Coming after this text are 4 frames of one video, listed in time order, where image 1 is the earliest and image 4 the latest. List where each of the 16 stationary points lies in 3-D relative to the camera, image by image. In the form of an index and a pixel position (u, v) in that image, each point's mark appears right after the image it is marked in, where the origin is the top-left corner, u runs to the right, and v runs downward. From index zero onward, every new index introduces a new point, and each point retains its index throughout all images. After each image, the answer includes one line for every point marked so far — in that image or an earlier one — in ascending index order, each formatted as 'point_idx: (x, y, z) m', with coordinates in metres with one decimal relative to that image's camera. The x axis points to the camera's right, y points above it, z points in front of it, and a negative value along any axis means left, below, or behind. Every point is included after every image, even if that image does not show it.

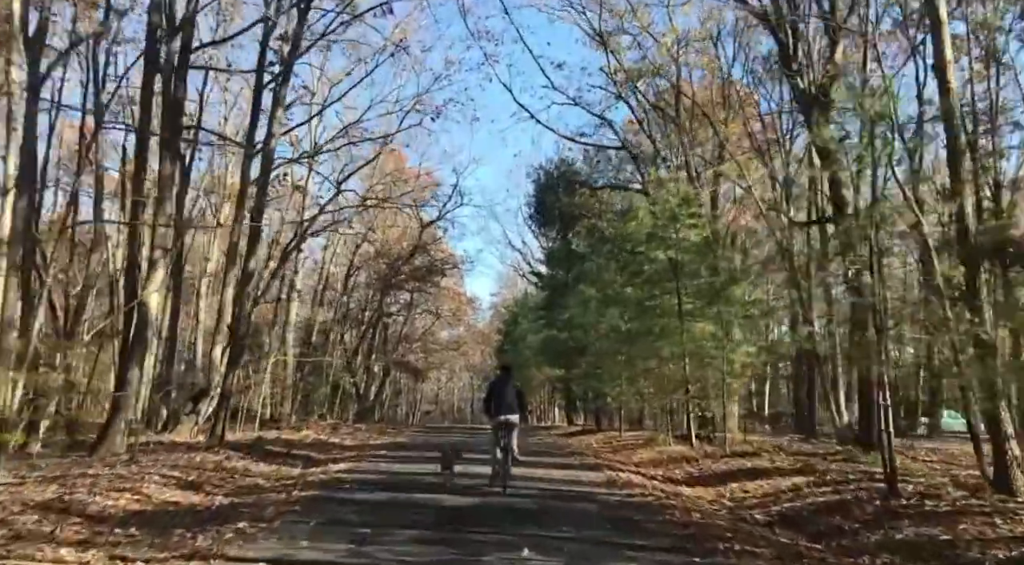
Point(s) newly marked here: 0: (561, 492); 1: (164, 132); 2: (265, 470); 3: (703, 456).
0: (+0.7, -2.8, +11.2) m
1: (-7.1, +3.1, +17.0) m
2: (-4.4, -3.4, +14.8) m
3: (+3.8, -3.5, +16.5) m
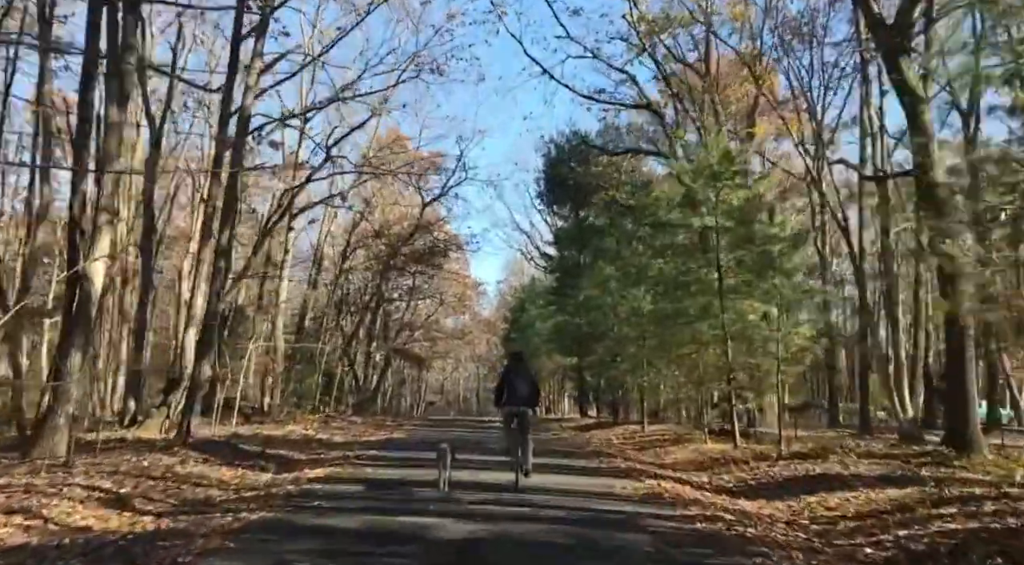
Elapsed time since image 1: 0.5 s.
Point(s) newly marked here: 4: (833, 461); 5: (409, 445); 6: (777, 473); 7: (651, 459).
0: (+0.9, -2.4, +8.5) m
1: (-6.9, +3.6, +14.3) m
2: (-4.2, -2.9, +12.2) m
3: (+4.0, -2.9, +13.9) m
4: (+4.9, -2.7, +12.7) m
5: (-2.2, -3.5, +17.9) m
6: (+3.9, -2.8, +12.3) m
7: (+2.6, -3.3, +15.6) m
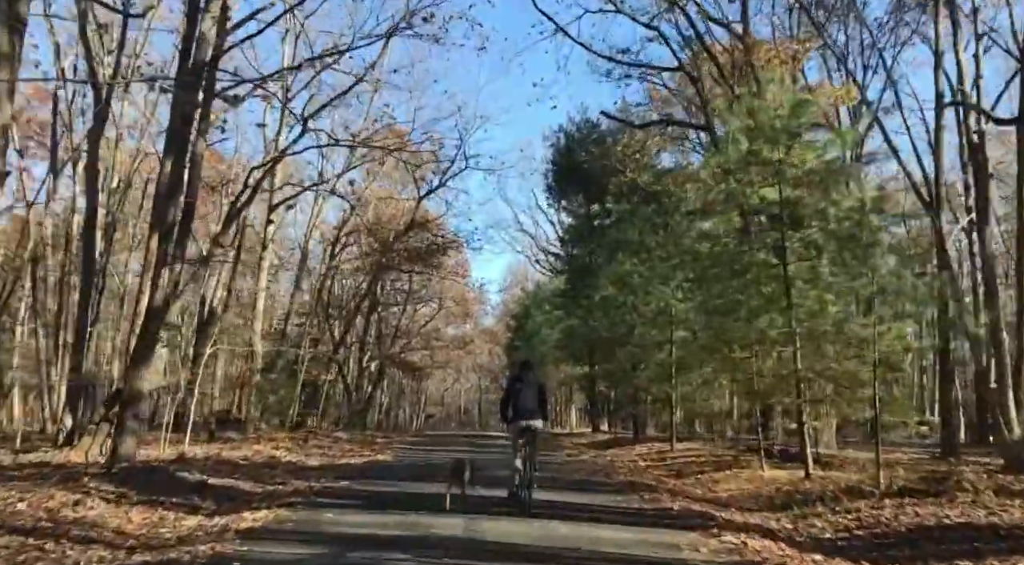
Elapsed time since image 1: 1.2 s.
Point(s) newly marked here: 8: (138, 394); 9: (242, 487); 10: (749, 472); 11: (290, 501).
0: (+1.0, -2.0, +5.1) m
1: (-6.7, +3.9, +11.0) m
2: (-4.1, -2.6, +8.8) m
3: (+4.2, -2.7, +10.5) m
4: (+5.1, -2.5, +9.3) m
5: (-2.0, -3.3, +14.5) m
6: (+4.1, -2.6, +8.9) m
7: (+2.8, -3.1, +12.2) m
8: (-6.7, -2.0, +15.0) m
9: (-4.1, -3.1, +12.7) m
10: (+4.1, -3.3, +14.5) m
11: (-2.8, -2.8, +10.7) m
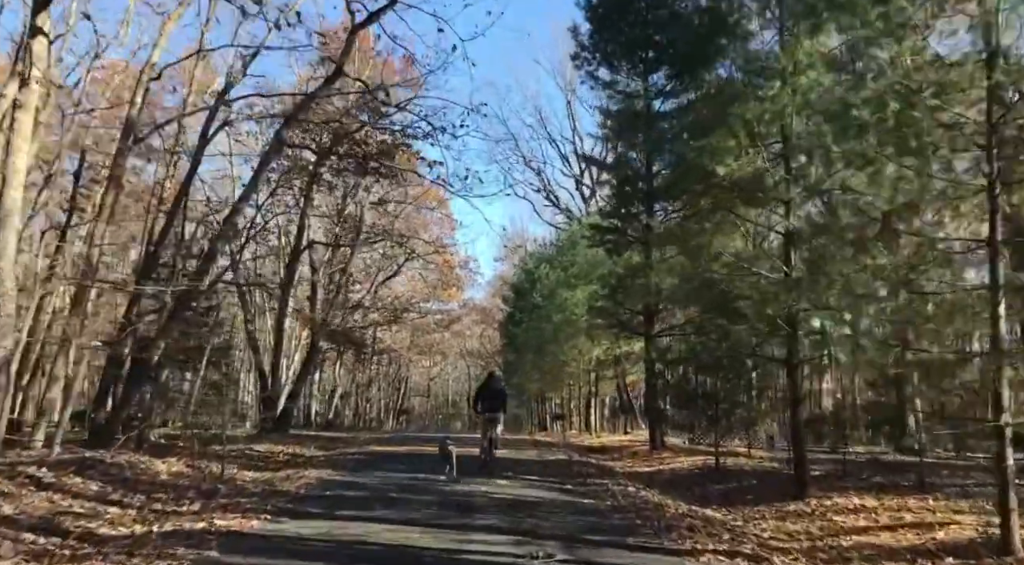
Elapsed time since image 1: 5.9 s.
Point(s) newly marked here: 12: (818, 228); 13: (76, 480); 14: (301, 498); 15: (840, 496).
0: (+1.4, -0.3, -8.8) m
1: (-6.3, +5.8, -3.0) m
2: (-3.7, -0.7, -5.1) m
3: (+4.6, -0.9, -3.4) m
4: (+5.4, -0.7, -4.6) m
5: (-1.7, -1.4, +0.6) m
6: (+4.5, -0.8, -5.0) m
7: (+3.1, -1.3, -1.7) m
8: (-6.4, 0.0, +1.0) m
9: (-3.8, -1.2, -1.3) m
10: (+4.4, -1.4, +0.6) m
11: (-2.5, -0.9, -3.2) m
12: (+3.6, +0.6, +10.2) m
13: (-5.5, -2.5, +10.4) m
14: (-2.6, -2.6, +10.0) m
15: (+4.4, -2.9, +11.4) m
